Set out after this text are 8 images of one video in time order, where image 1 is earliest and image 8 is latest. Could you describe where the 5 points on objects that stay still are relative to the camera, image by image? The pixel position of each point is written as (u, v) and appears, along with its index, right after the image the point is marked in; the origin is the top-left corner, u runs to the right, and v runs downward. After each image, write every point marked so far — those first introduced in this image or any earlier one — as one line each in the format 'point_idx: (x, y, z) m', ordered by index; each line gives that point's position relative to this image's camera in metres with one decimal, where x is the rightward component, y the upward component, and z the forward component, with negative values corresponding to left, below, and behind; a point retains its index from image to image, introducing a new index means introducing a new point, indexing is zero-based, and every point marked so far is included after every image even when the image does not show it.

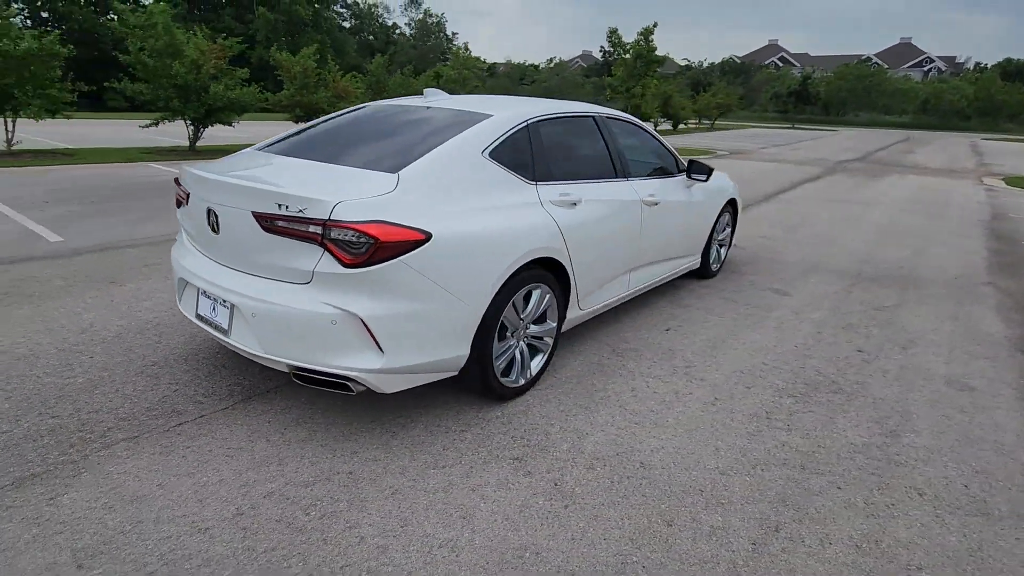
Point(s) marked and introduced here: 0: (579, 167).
0: (+0.5, +0.9, +4.2) m
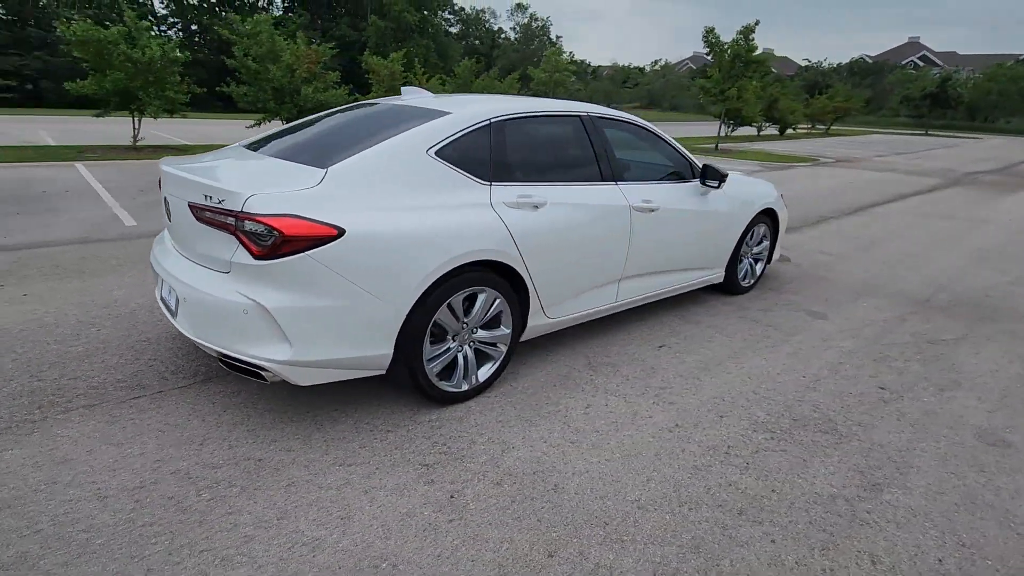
0: (+0.3, +0.9, +4.0) m
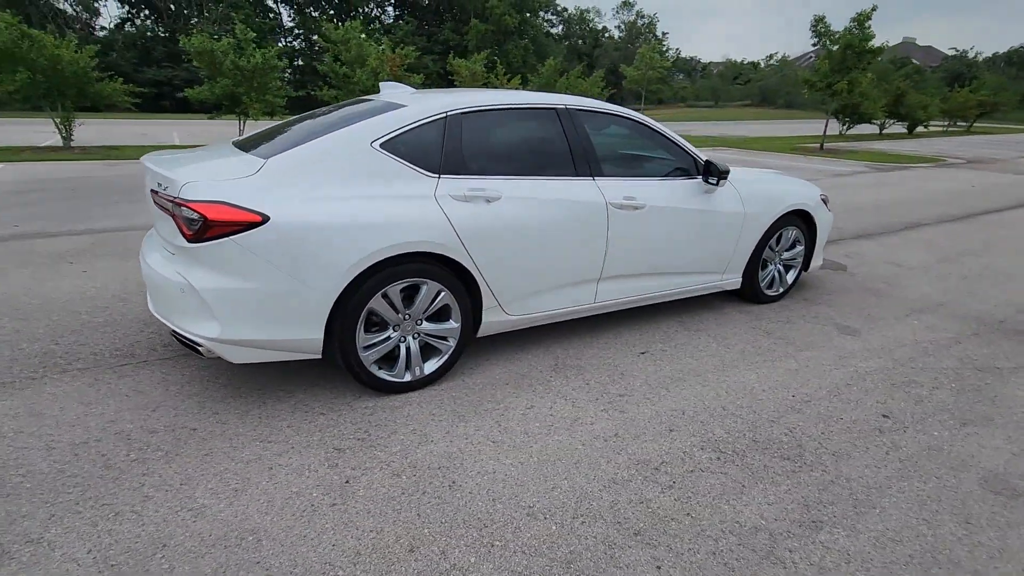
0: (0.0, +0.9, +3.9) m
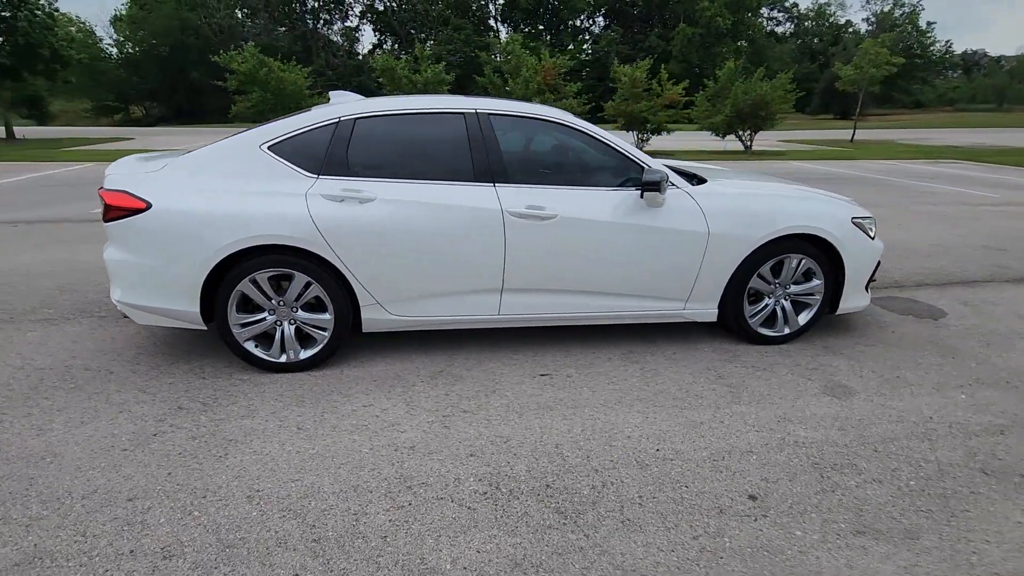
0: (-0.8, +0.9, +4.0) m
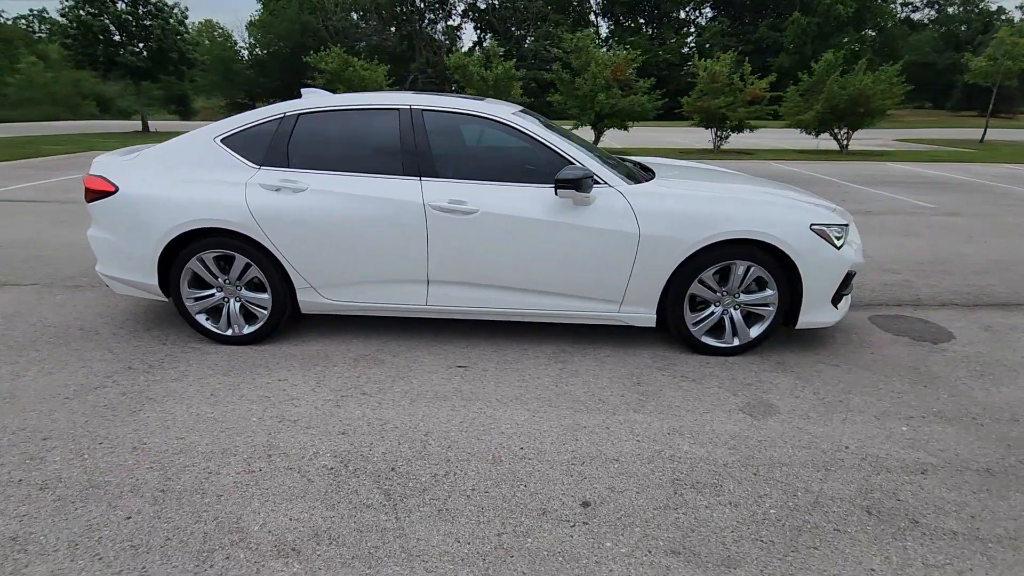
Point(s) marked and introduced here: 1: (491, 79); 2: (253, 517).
0: (-1.3, +1.0, +4.2) m
1: (-0.7, +7.6, +19.7) m
2: (-1.3, -1.1, +2.7) m
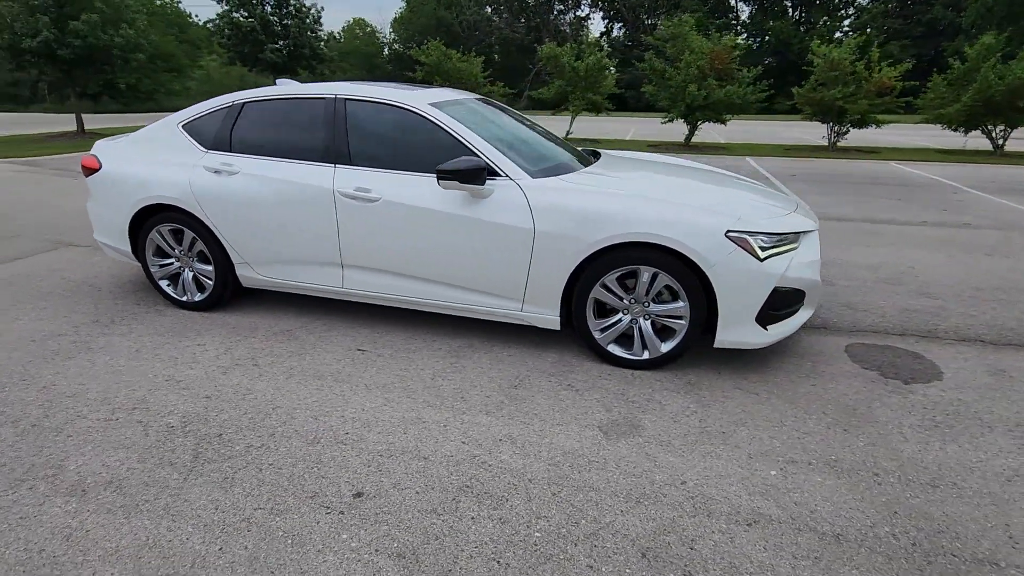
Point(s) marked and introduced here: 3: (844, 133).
0: (-2.0, +1.2, +4.5) m
1: (+2.5, +7.7, +19.4) m
2: (-2.4, -1.0, +3.1) m
3: (+11.6, +5.4, +19.0) m
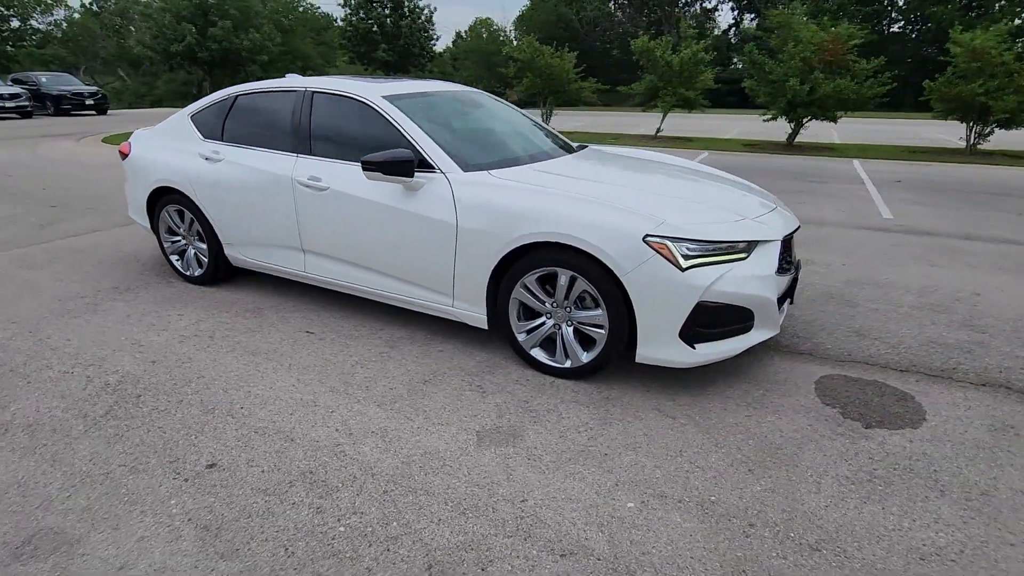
0: (-2.3, +1.4, +4.8) m
1: (+5.5, +7.6, +18.4) m
2: (-3.2, -0.7, +3.5) m
3: (+14.2, +4.6, +16.2) m
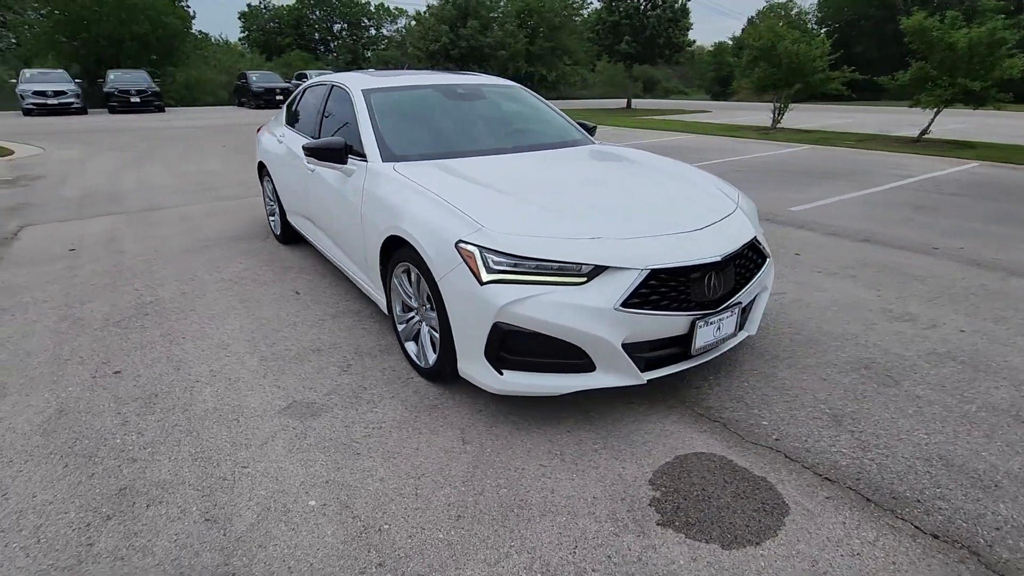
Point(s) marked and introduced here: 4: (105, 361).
0: (-2.2, +1.7, +5.8) m
1: (+11.6, +6.3, +14.2) m
2: (-3.9, -0.1, +5.1) m
3: (+17.9, +2.0, +8.6) m
4: (-3.0, -0.5, +4.0) m
